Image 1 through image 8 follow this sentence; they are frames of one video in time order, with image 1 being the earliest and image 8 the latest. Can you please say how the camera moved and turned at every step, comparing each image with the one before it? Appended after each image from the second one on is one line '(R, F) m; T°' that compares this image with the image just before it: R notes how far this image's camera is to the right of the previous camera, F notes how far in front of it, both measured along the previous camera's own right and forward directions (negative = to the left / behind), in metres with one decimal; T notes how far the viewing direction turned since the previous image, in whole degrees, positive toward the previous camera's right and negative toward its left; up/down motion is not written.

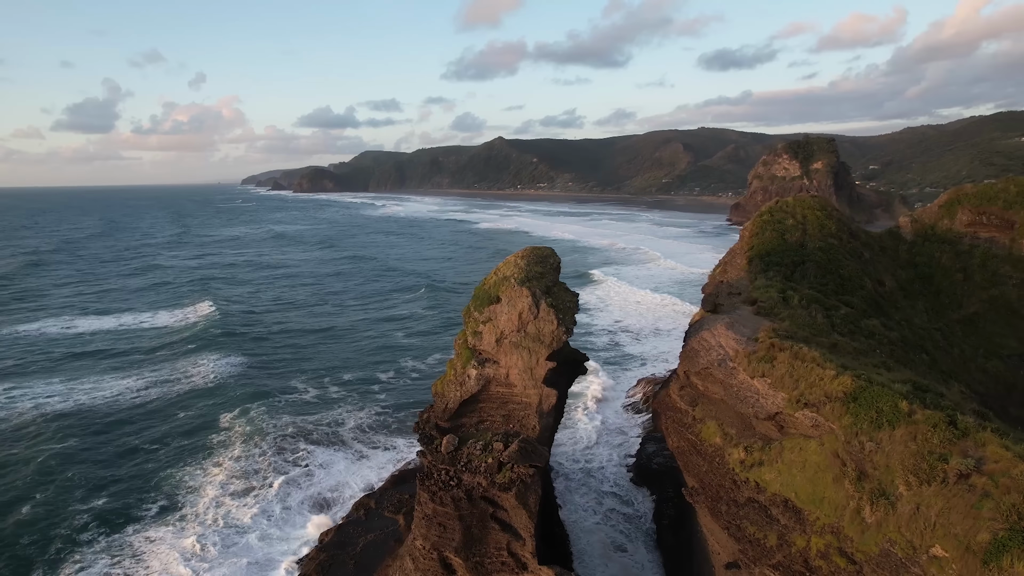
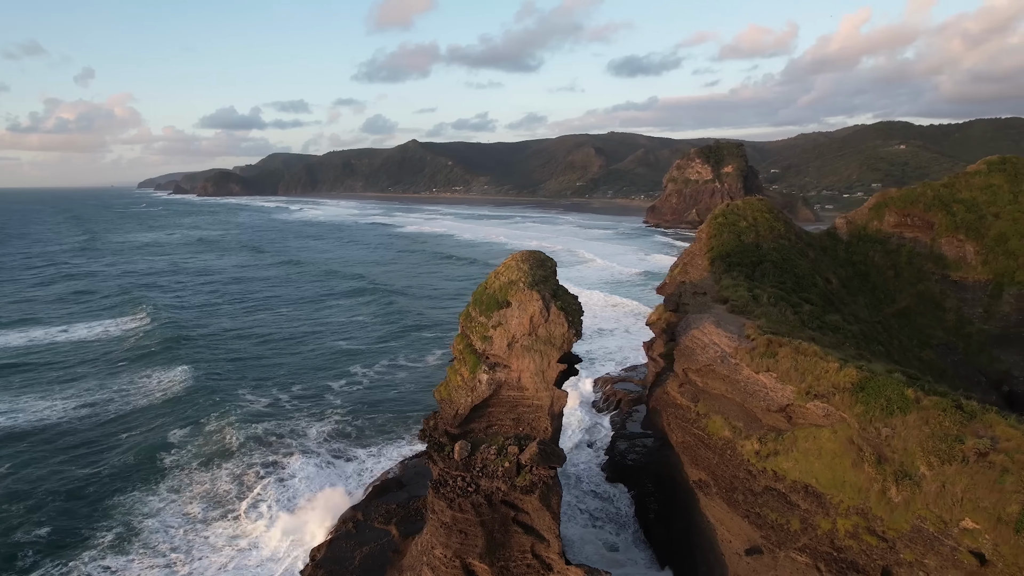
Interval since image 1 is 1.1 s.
(-1.4, 0.0) m; +8°
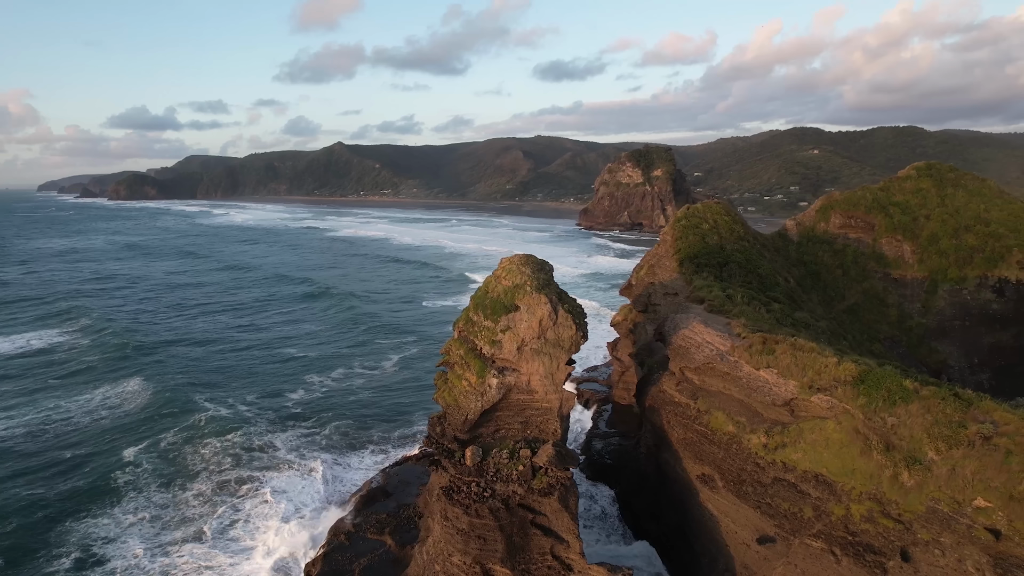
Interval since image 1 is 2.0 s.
(-1.2, 0.0) m; +6°
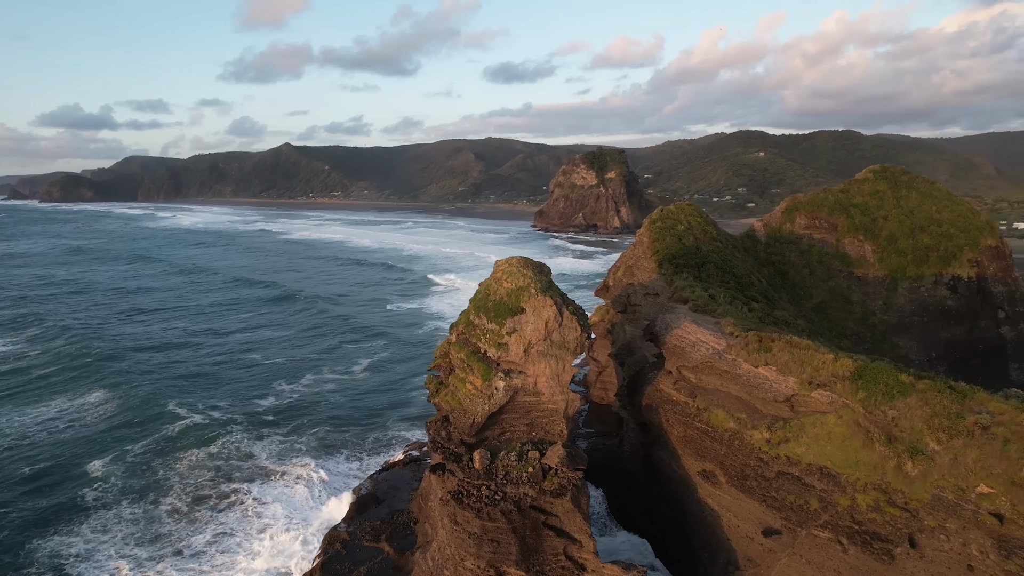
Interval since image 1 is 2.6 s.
(-0.8, 0.0) m; +4°
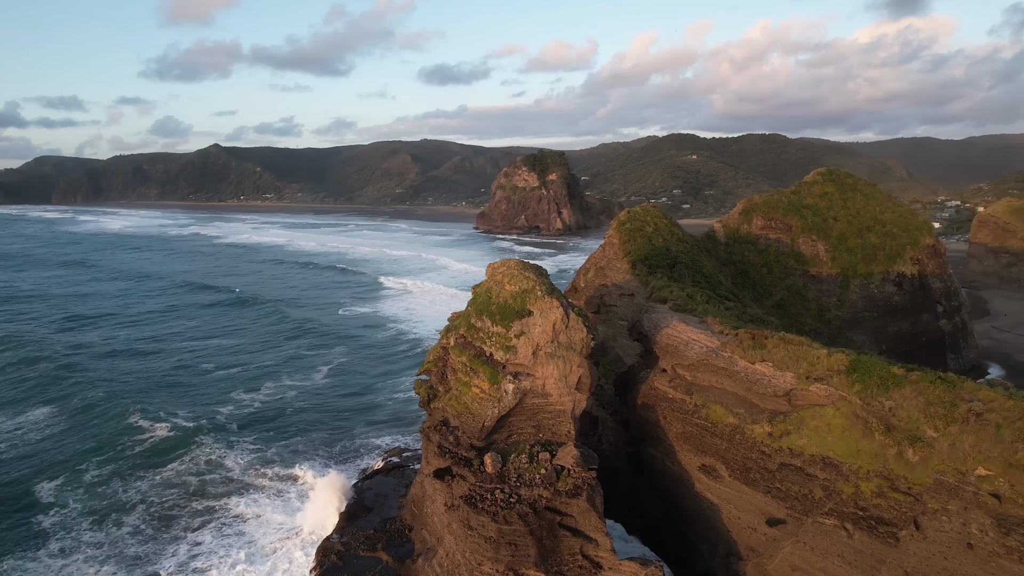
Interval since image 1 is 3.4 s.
(-1.1, 0.0) m; +6°
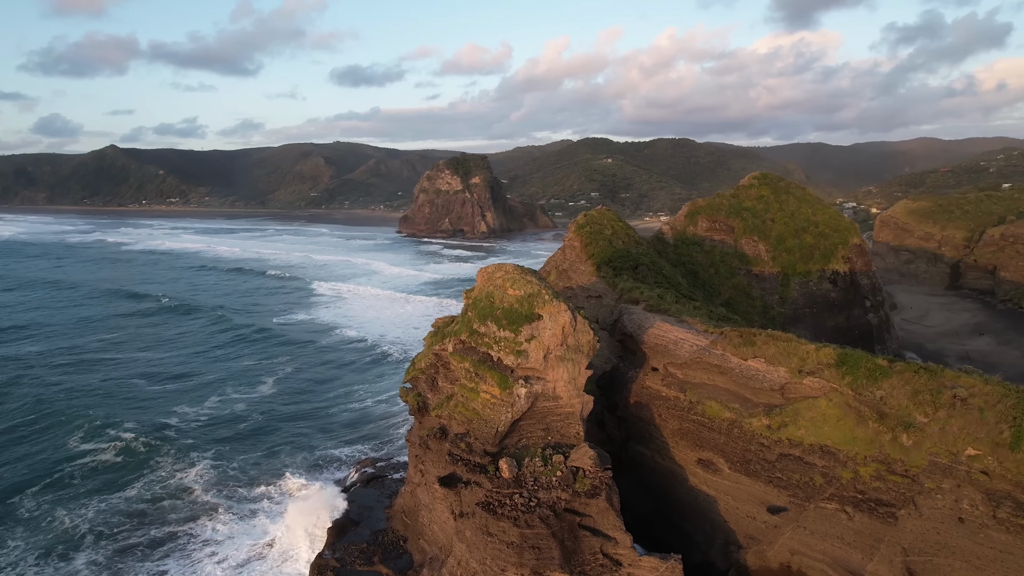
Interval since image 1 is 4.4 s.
(-1.4, 0.0) m; +7°
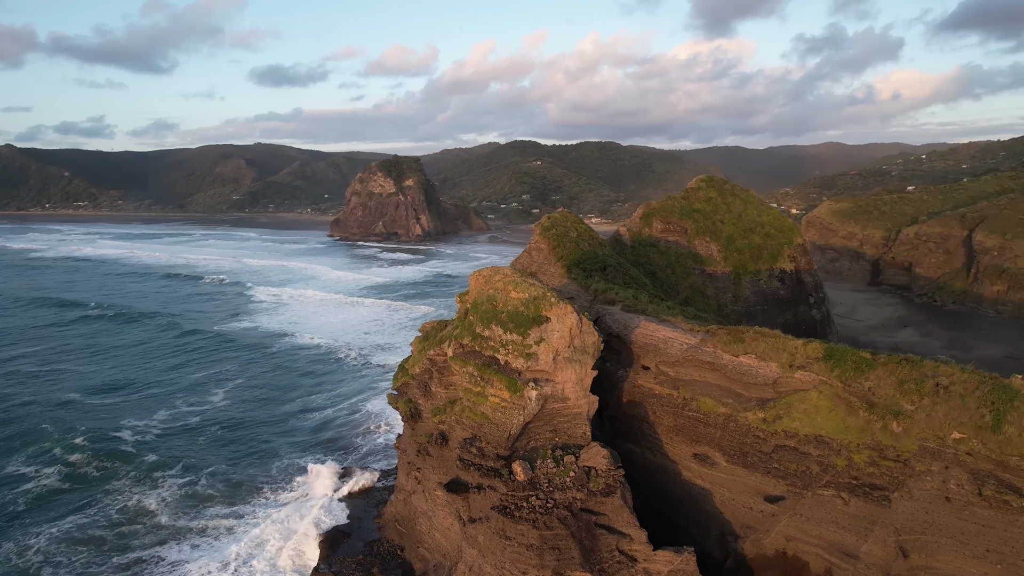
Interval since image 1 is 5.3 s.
(-1.2, 0.0) m; +6°
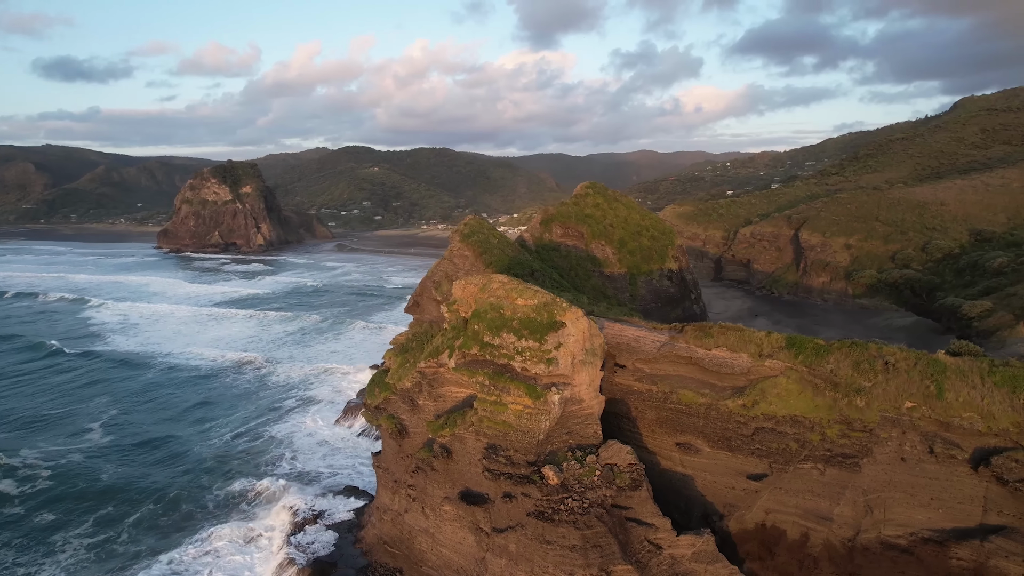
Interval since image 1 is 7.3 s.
(-2.8, +0.3) m; +15°
